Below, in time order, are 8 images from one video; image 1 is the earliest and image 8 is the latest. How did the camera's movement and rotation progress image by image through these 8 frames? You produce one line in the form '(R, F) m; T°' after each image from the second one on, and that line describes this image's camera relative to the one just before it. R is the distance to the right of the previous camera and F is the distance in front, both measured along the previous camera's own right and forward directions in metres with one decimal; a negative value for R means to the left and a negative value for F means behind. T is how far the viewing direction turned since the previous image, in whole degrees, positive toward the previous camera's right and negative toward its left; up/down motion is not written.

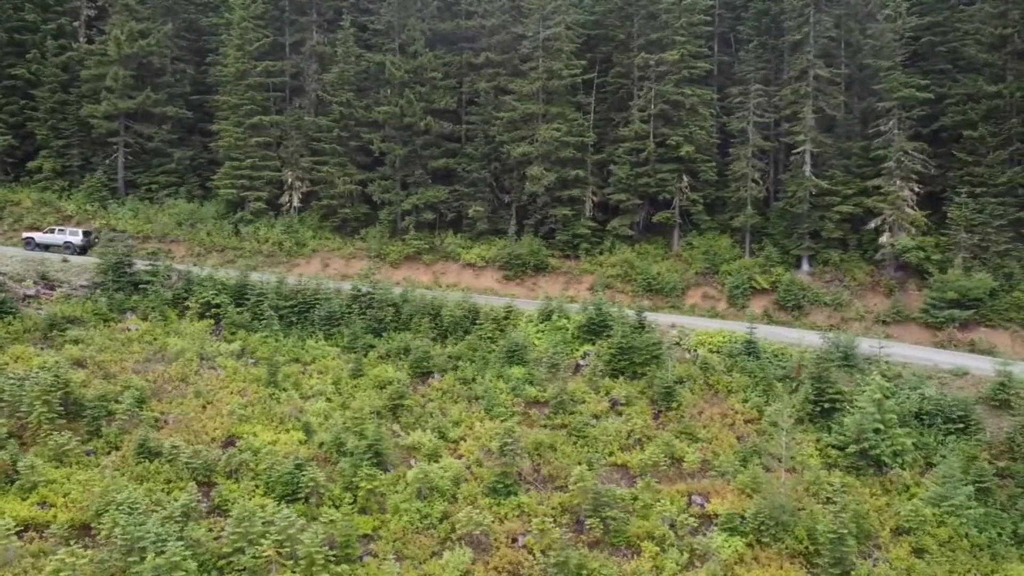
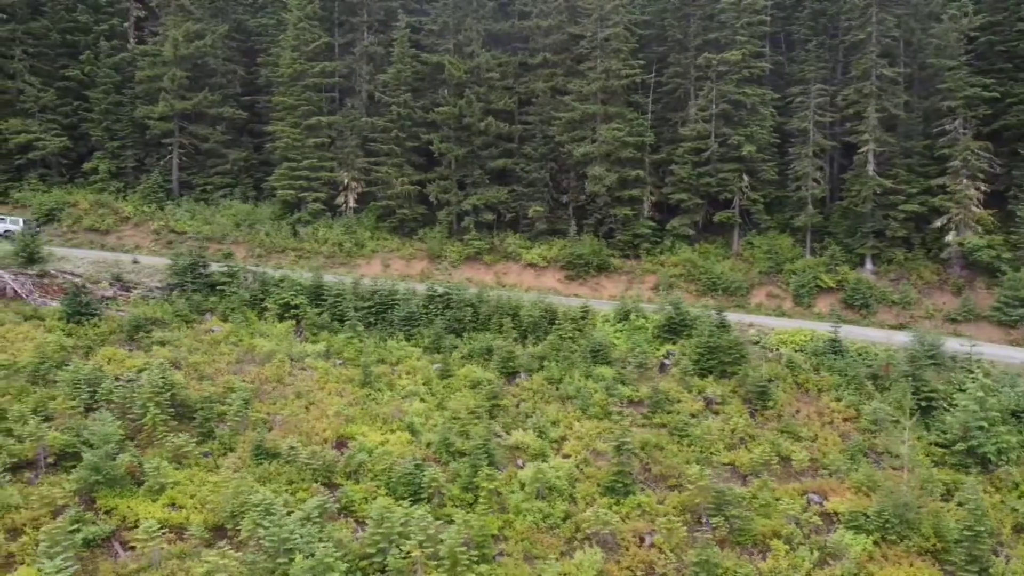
(-2.1, 0.0) m; 0°
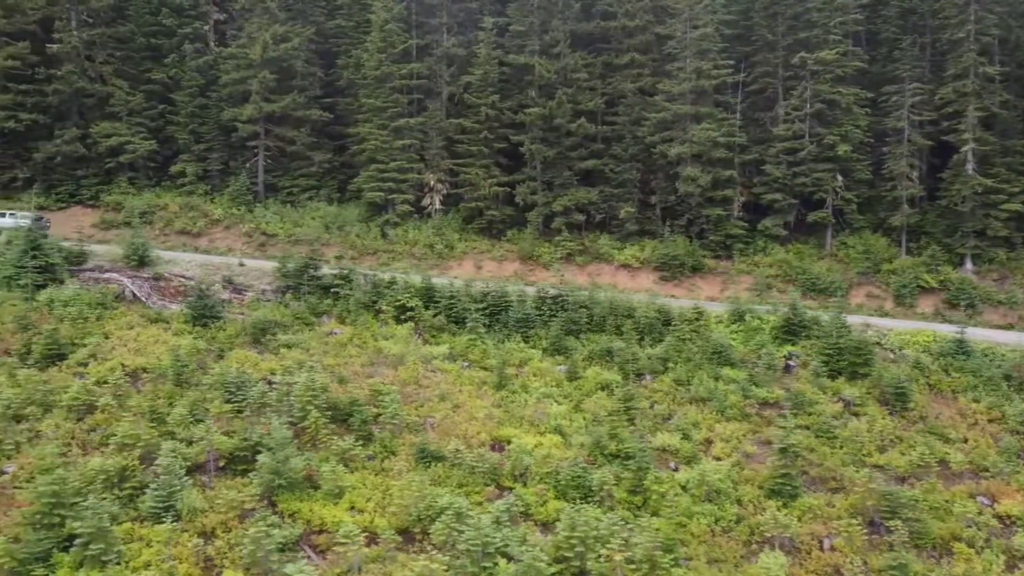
(-2.7, 0.0) m; -1°
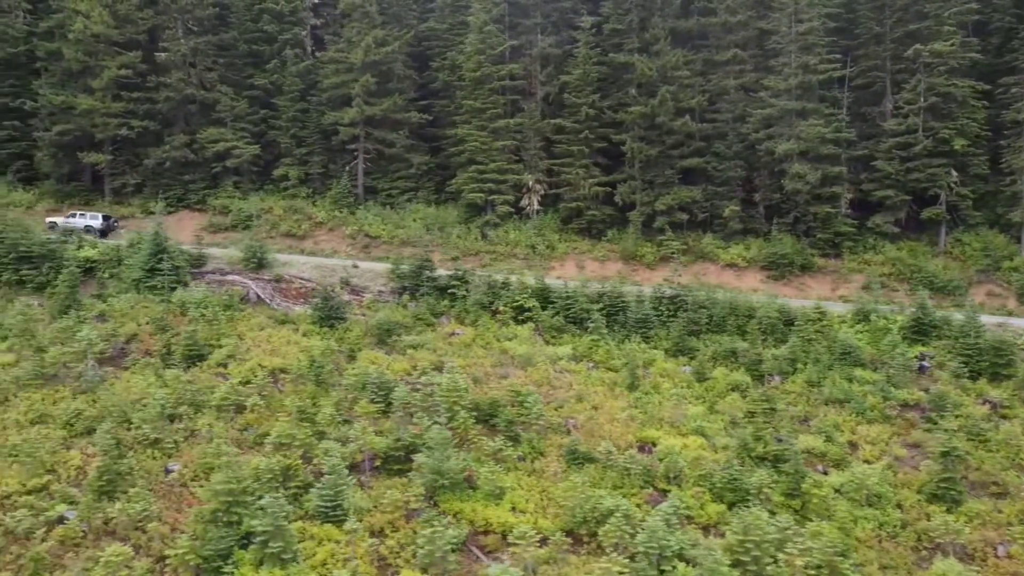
(-1.8, 0.0) m; -3°
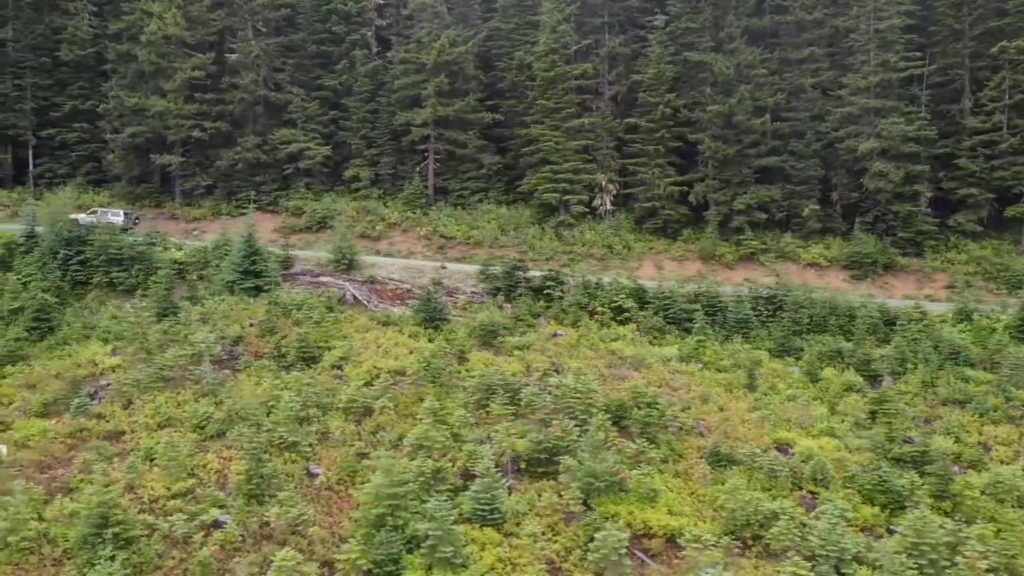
(-2.3, +0.1) m; 0°
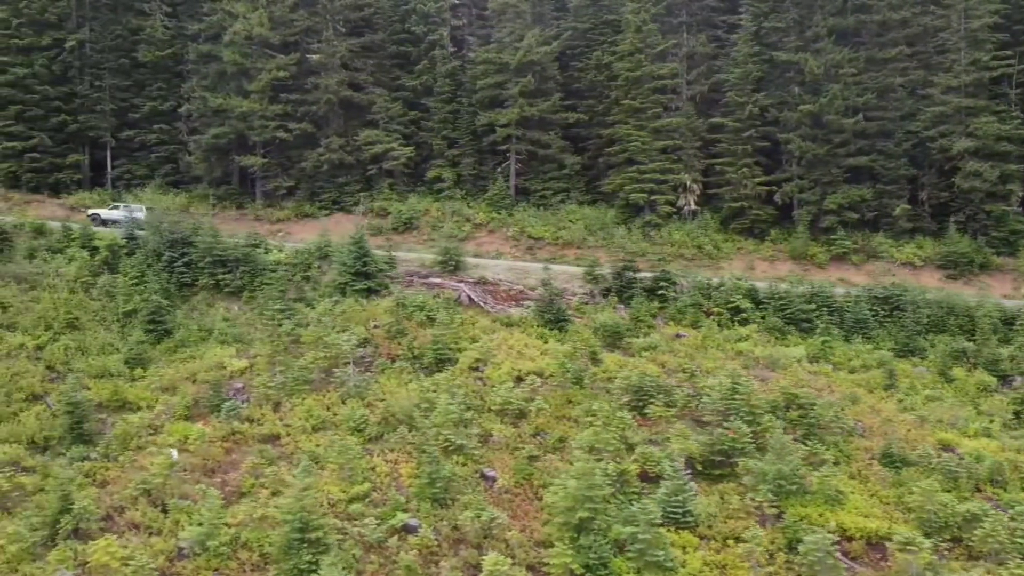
(-2.9, +0.1) m; 0°
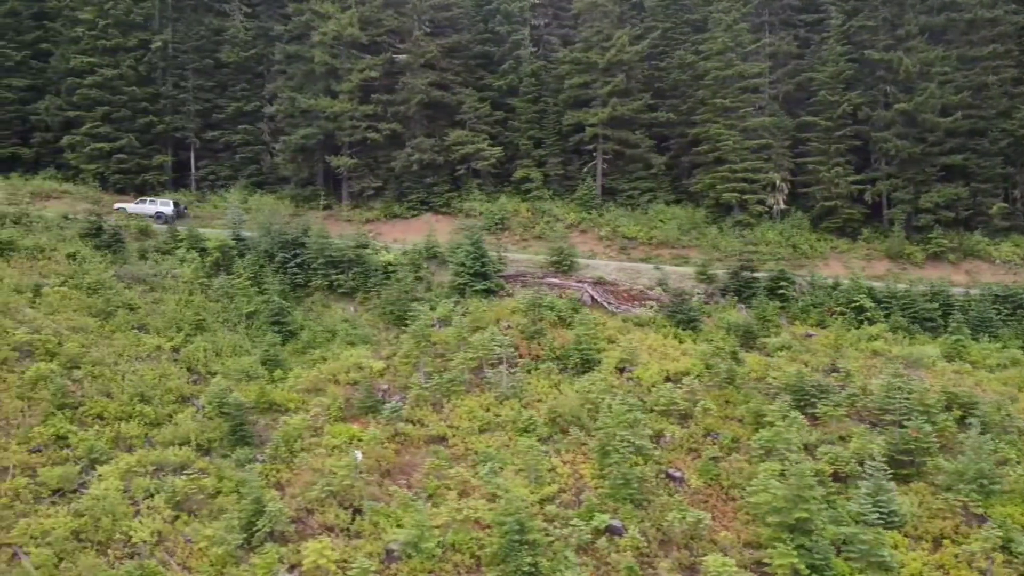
(-3.1, +0.1) m; 0°
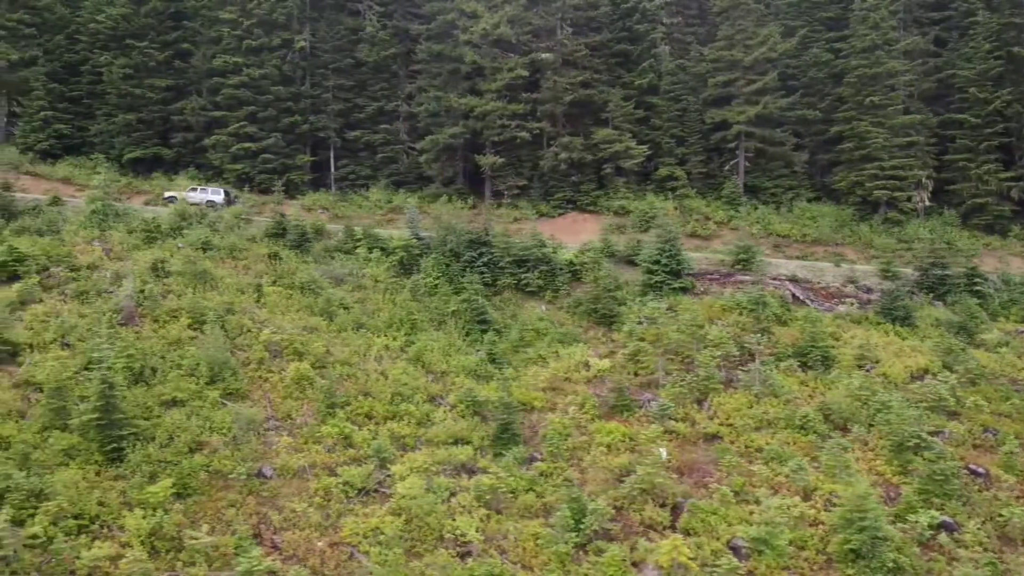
(-5.1, 0.0) m; 0°
